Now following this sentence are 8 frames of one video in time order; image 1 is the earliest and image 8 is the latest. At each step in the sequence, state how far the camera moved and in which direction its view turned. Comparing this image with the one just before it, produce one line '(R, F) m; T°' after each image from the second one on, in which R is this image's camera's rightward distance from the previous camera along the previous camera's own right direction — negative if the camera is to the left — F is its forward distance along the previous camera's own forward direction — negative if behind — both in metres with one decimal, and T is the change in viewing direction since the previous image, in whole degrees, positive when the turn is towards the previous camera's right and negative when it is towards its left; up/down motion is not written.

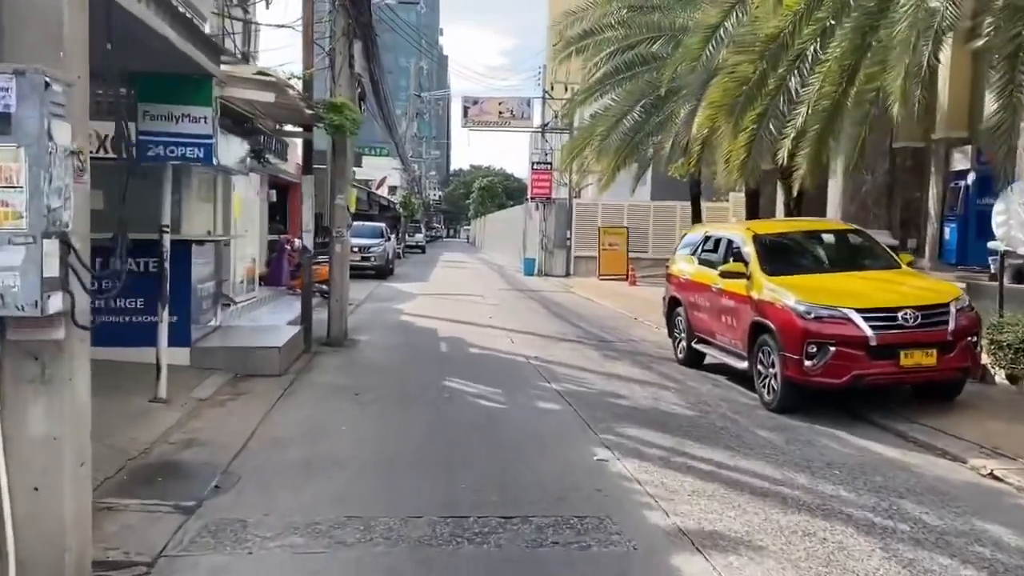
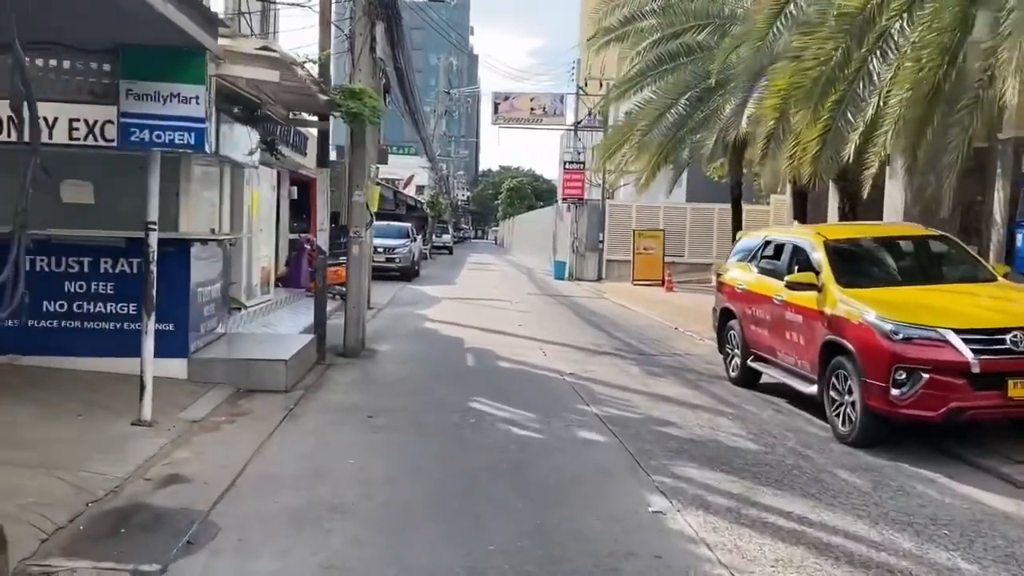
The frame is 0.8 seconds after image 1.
(-0.1, +1.2) m; -2°
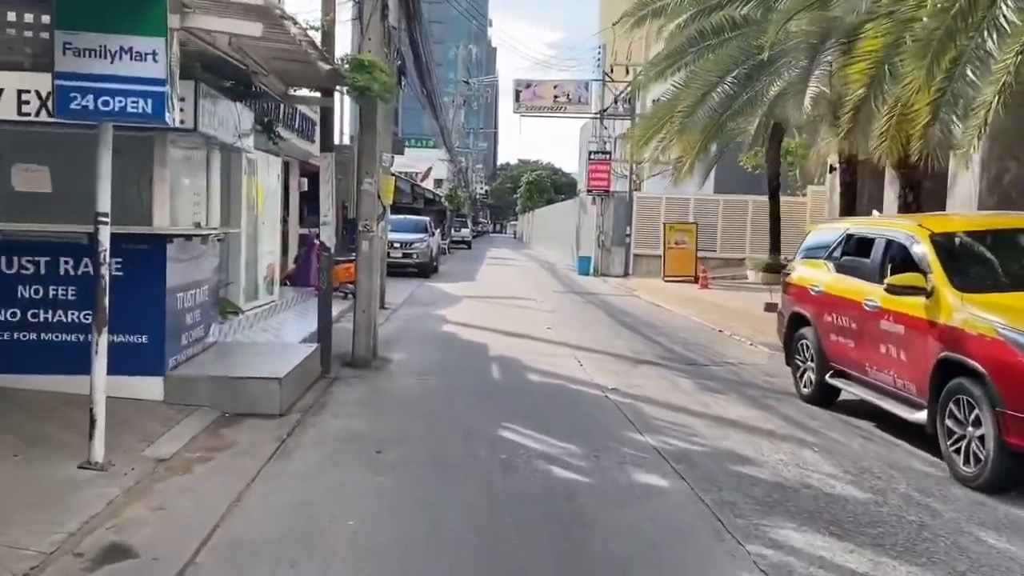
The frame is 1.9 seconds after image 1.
(-0.2, +1.6) m; -1°
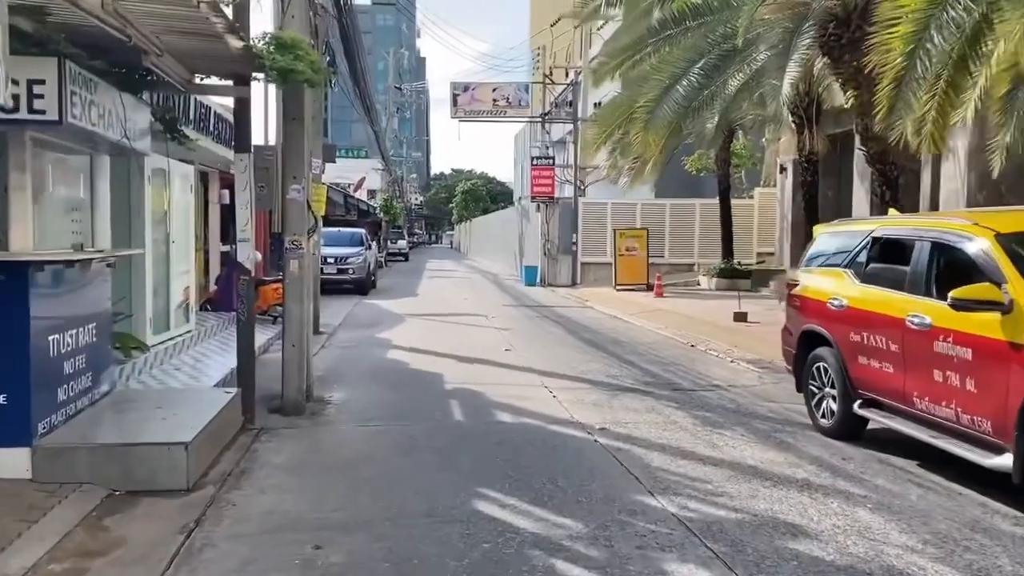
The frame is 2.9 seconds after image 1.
(-0.3, +1.7) m; +4°
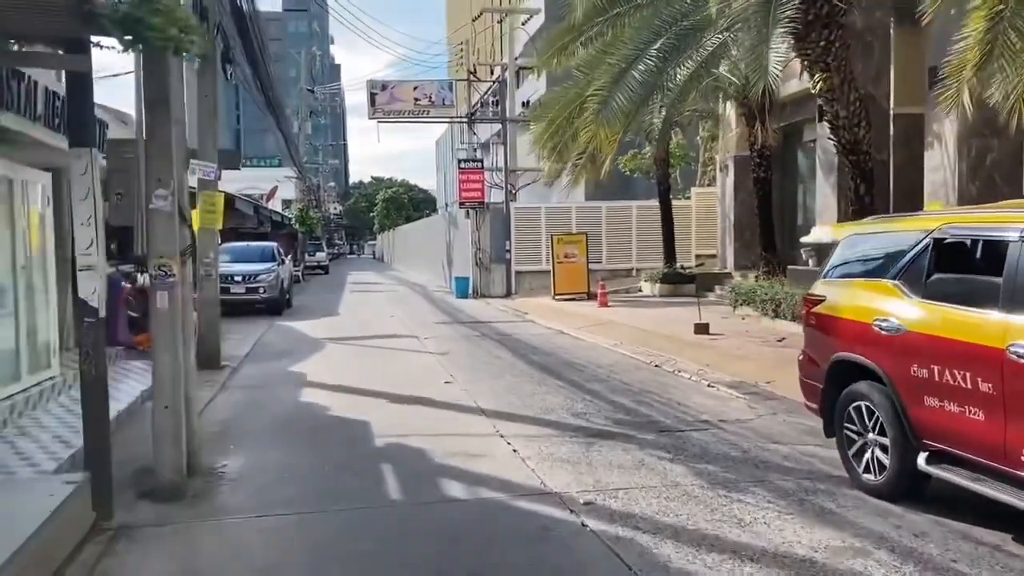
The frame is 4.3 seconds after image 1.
(-0.2, +2.1) m; +5°
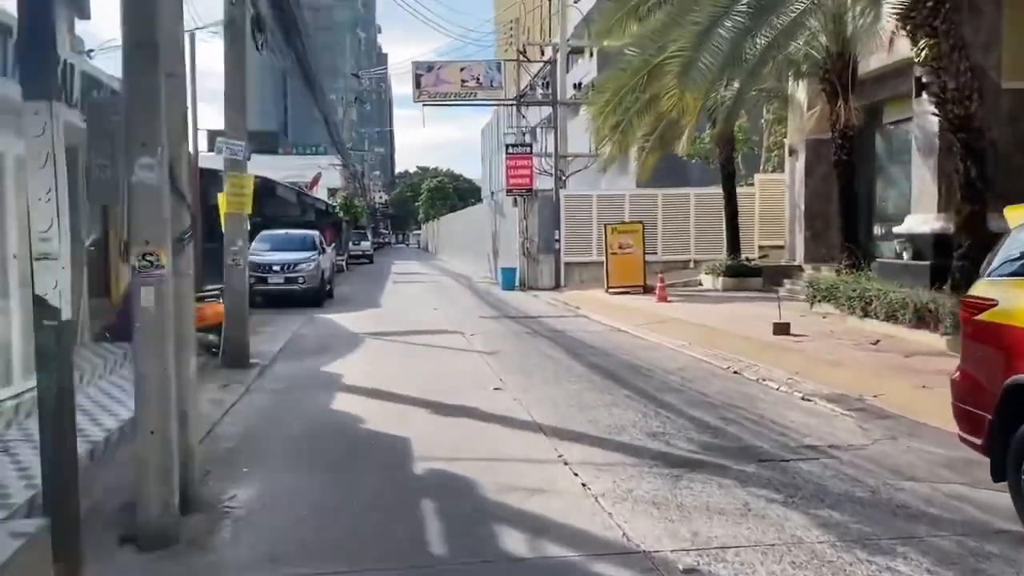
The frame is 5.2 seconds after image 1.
(-0.2, +1.5) m; -3°
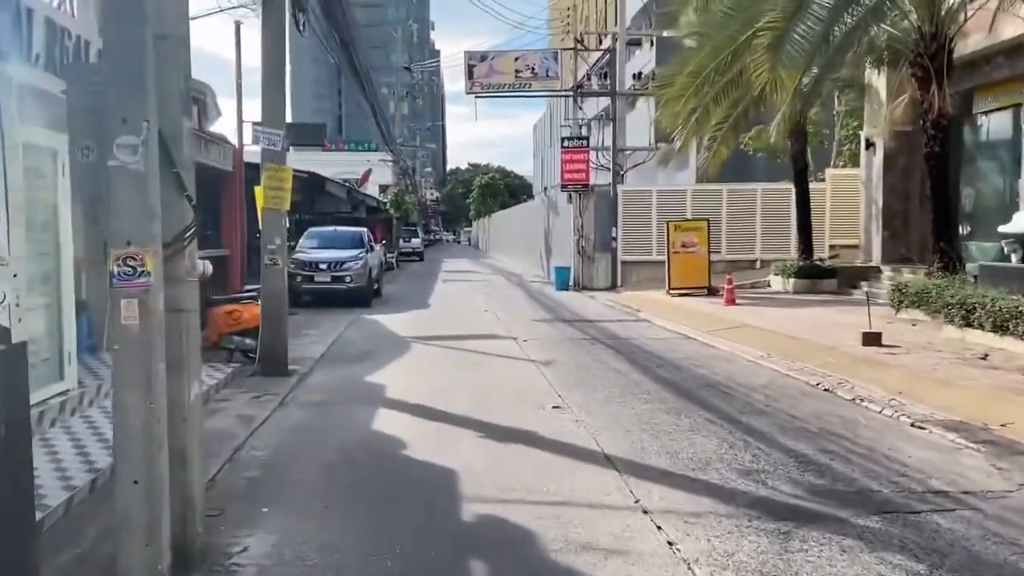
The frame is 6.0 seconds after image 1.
(-0.1, +1.2) m; -3°
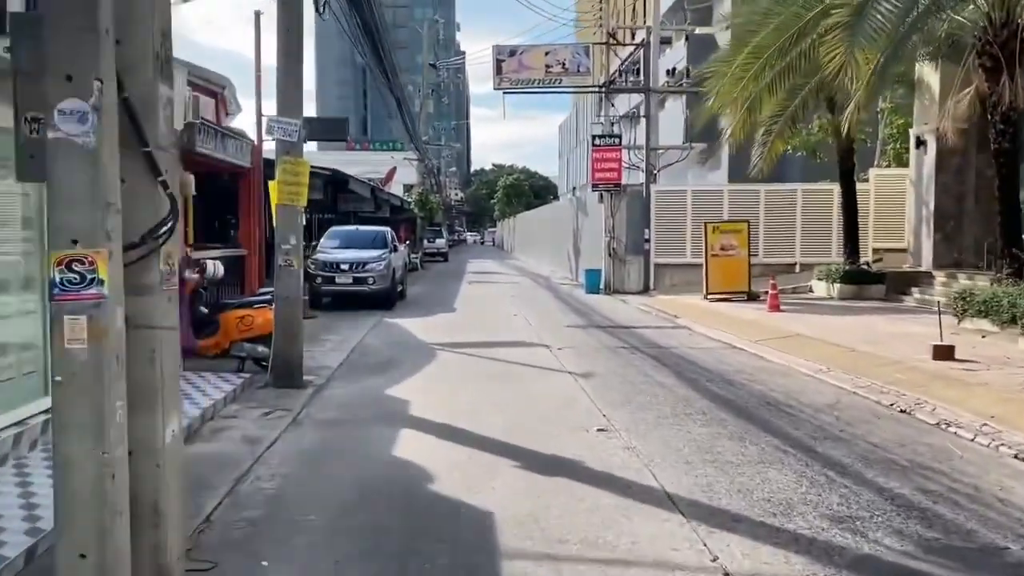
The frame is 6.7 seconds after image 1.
(-0.2, +1.1) m; -1°
